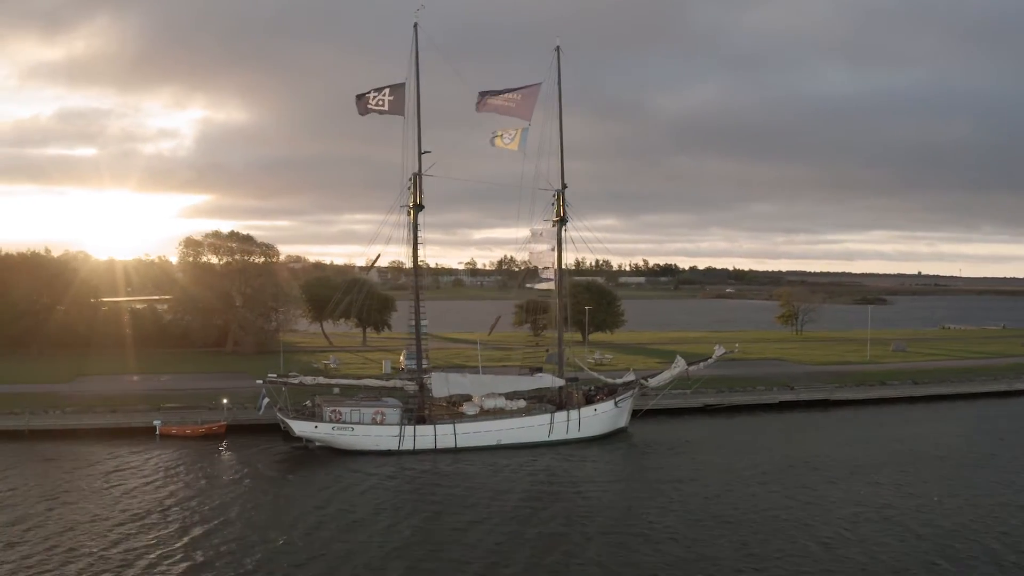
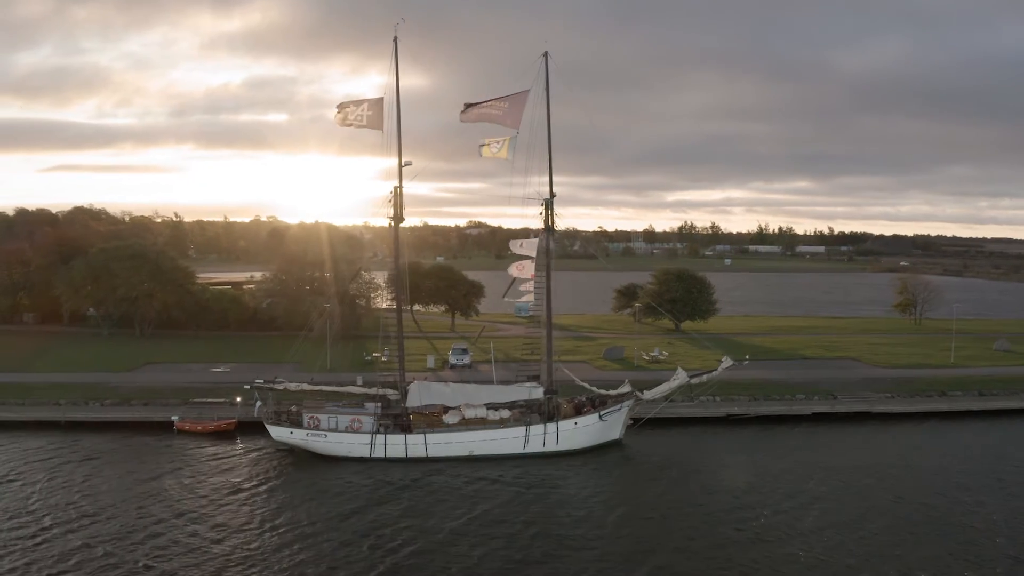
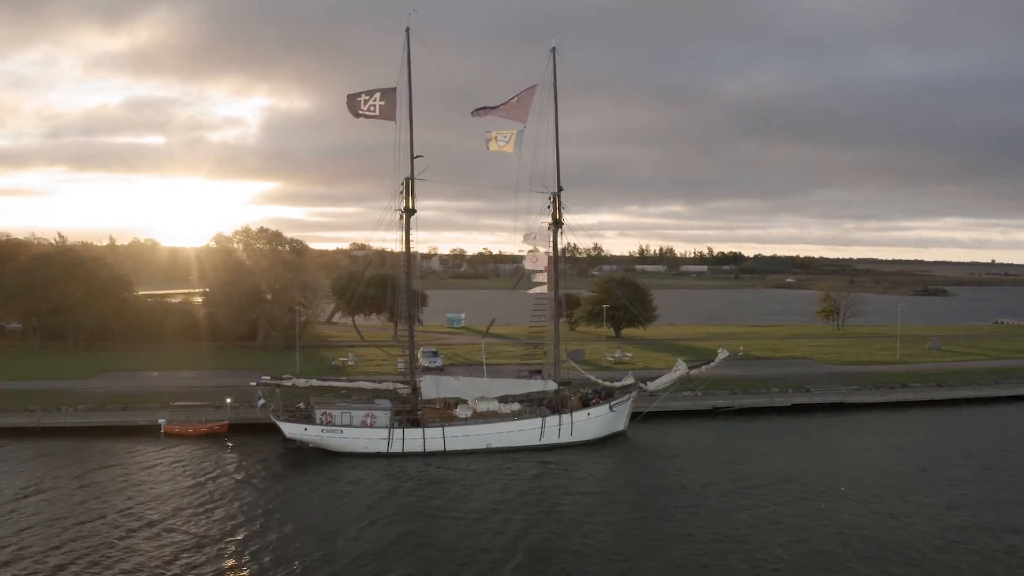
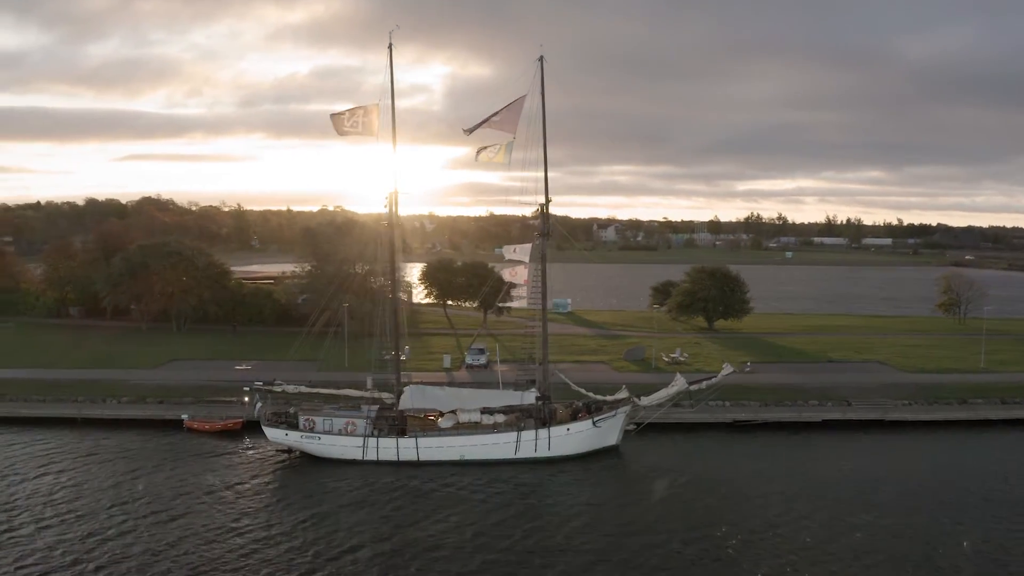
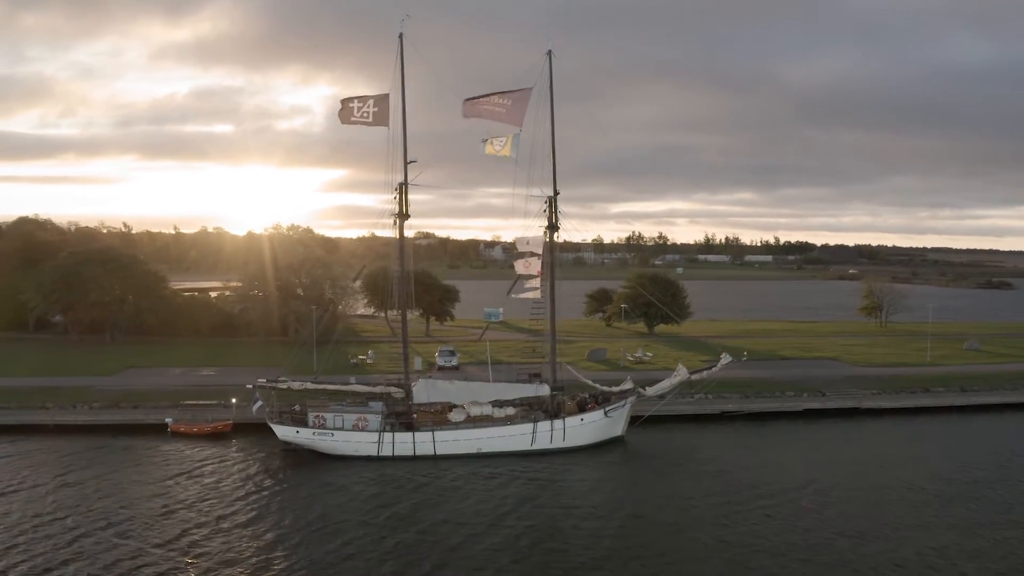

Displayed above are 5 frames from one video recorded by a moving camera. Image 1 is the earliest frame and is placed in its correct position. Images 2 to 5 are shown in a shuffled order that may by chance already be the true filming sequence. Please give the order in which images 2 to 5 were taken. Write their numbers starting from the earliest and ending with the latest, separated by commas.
3, 5, 2, 4
